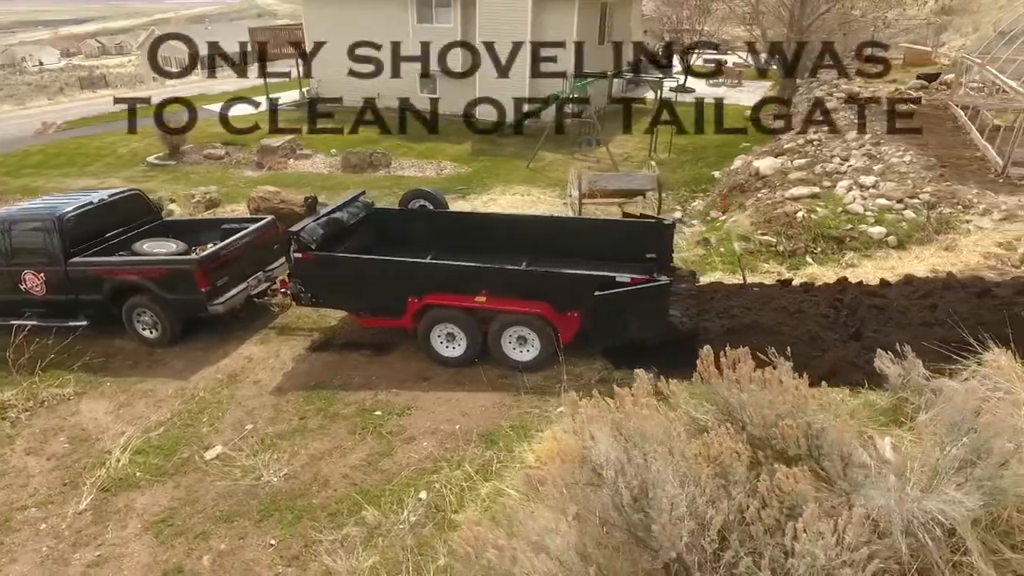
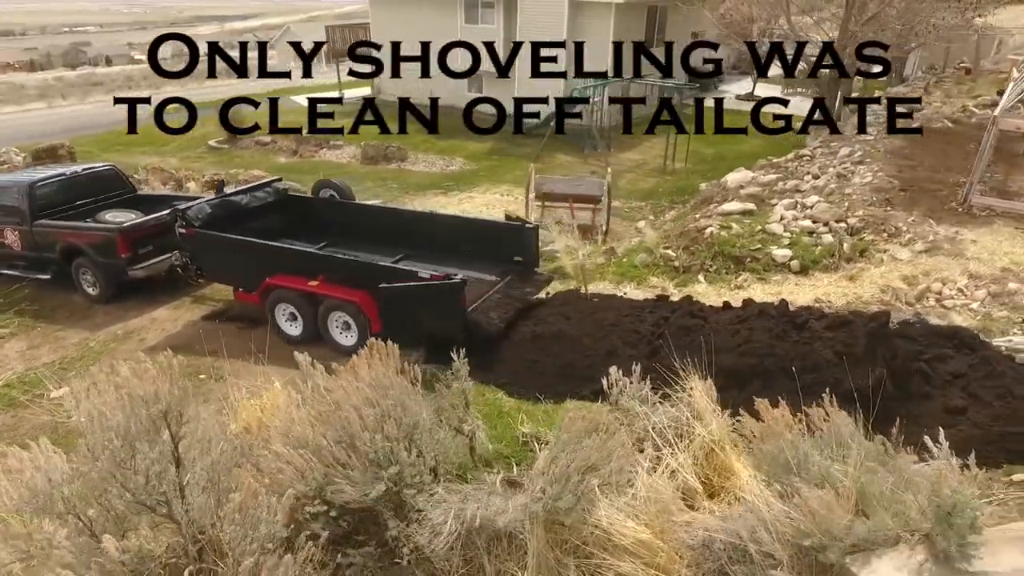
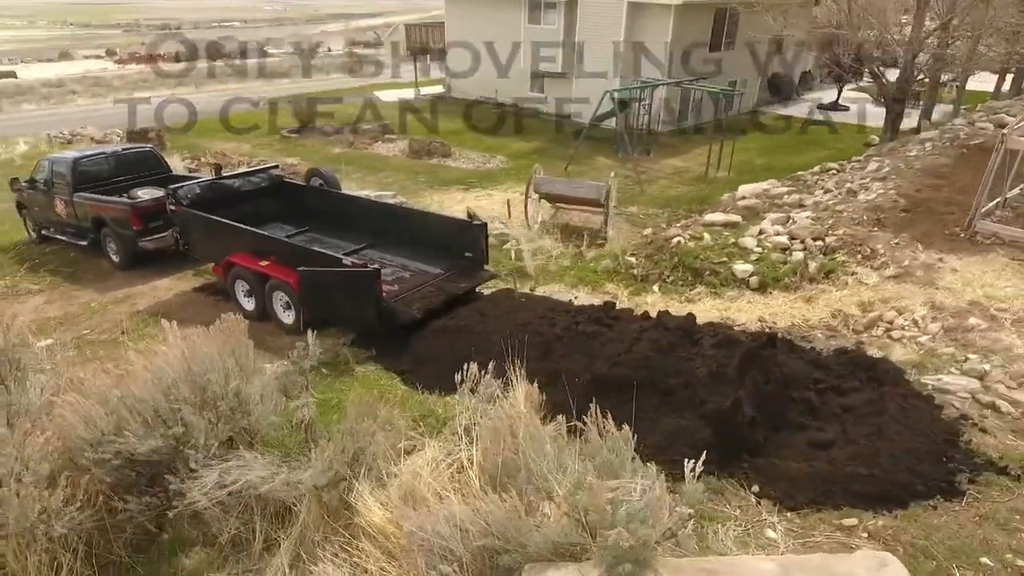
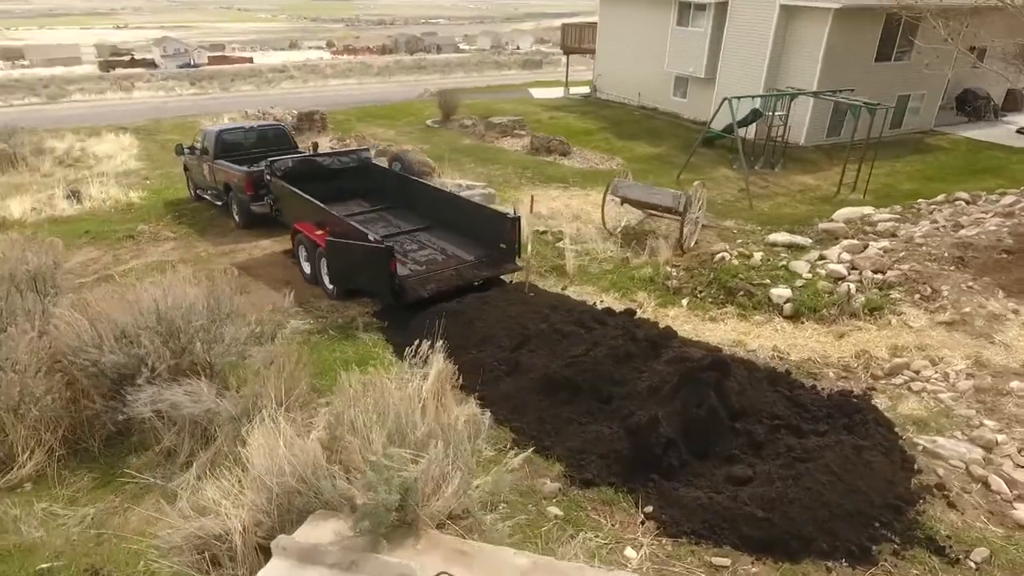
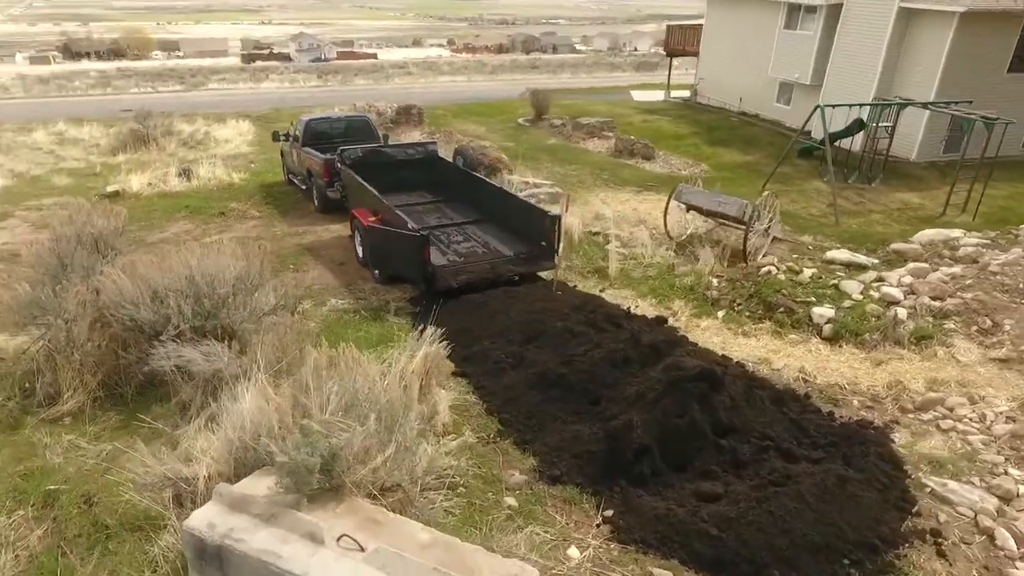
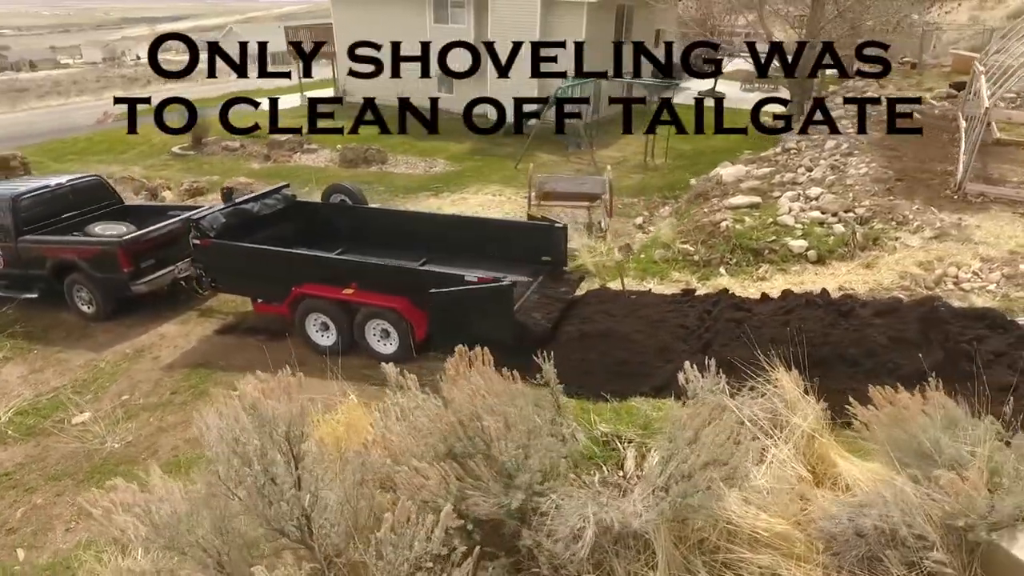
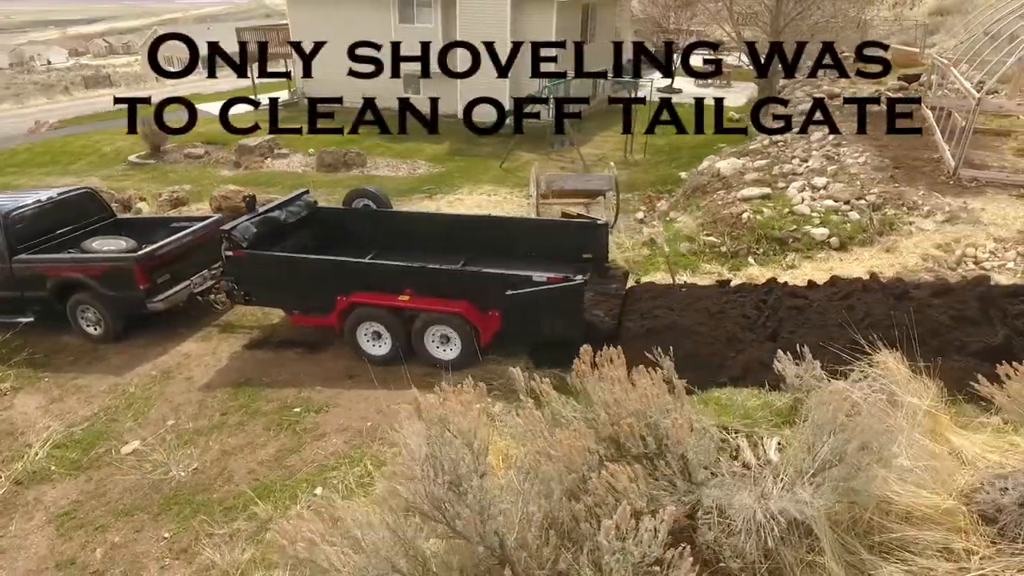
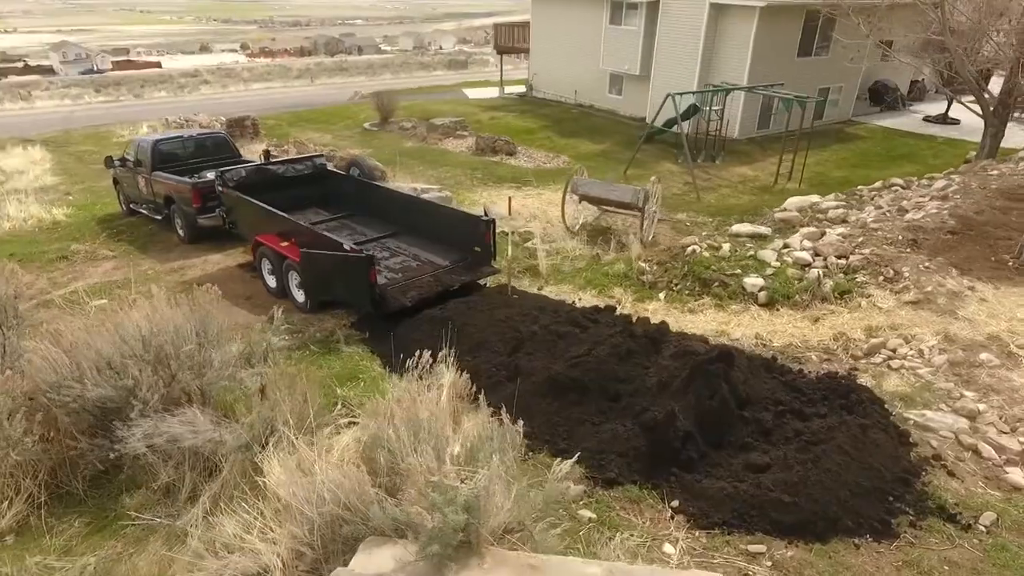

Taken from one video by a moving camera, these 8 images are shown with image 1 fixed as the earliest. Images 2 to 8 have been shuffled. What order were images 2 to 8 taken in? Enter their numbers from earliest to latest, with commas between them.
7, 6, 2, 3, 8, 4, 5
